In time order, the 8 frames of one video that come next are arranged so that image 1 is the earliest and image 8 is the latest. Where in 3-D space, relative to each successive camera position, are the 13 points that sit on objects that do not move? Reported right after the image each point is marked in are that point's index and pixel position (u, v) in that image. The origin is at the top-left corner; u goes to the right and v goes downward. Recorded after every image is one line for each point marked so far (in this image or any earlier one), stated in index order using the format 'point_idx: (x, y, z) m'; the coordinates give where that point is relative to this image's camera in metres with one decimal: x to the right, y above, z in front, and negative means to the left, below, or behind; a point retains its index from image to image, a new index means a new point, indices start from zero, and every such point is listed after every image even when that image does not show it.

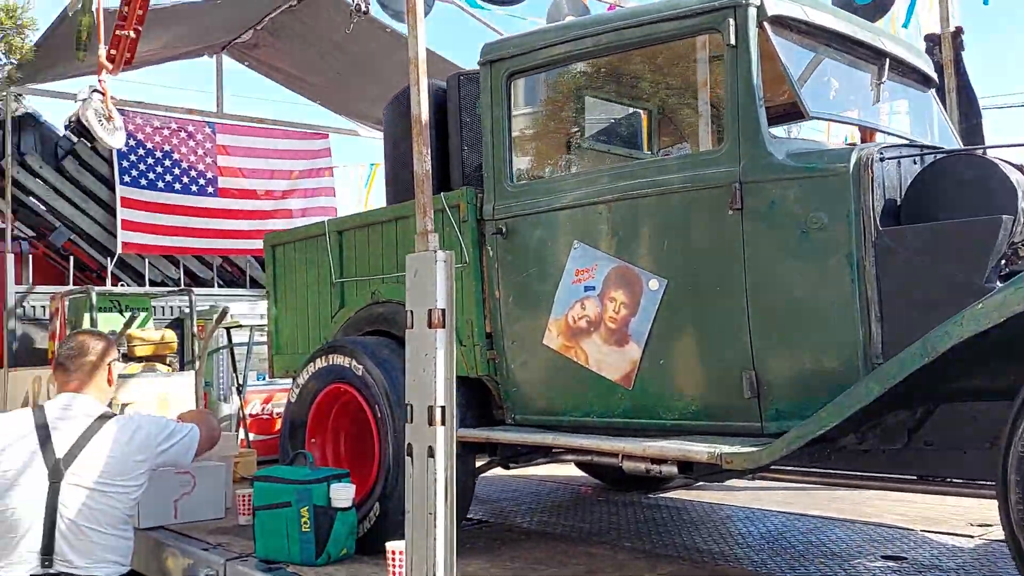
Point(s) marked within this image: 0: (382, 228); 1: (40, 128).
0: (-0.4, +0.2, +3.0) m
1: (-2.9, +1.0, +5.7) m
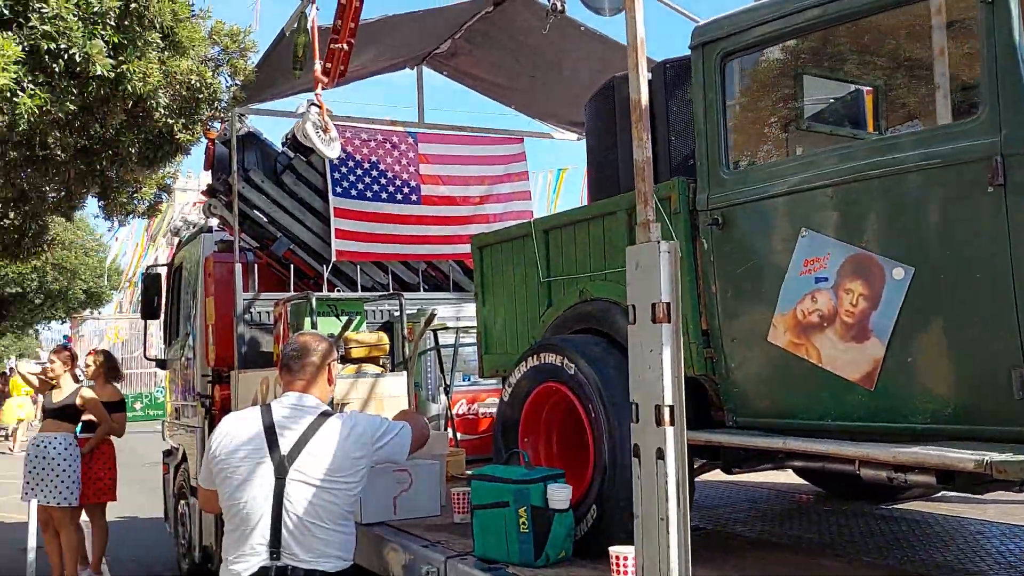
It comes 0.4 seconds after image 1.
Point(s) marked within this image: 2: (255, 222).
0: (+0.2, +0.2, +2.9) m
1: (-1.7, +0.9, +6.1) m
2: (-1.7, +0.4, +6.0) m
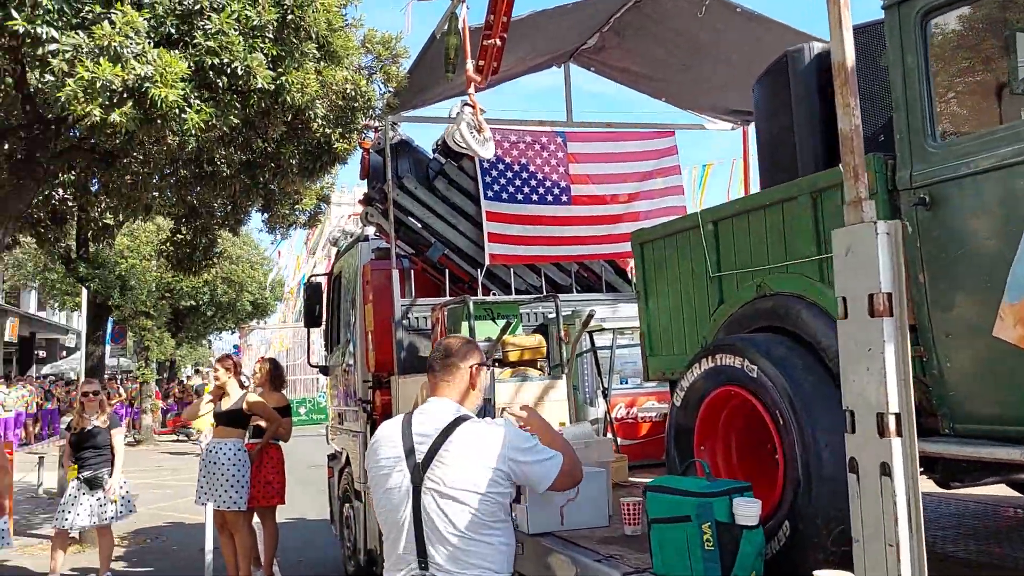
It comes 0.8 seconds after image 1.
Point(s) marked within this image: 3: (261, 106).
0: (+0.7, +0.2, +2.7) m
1: (-0.7, +0.9, +6.2) m
2: (-0.7, +0.4, +6.1) m
3: (-1.4, +1.1, +5.3) m
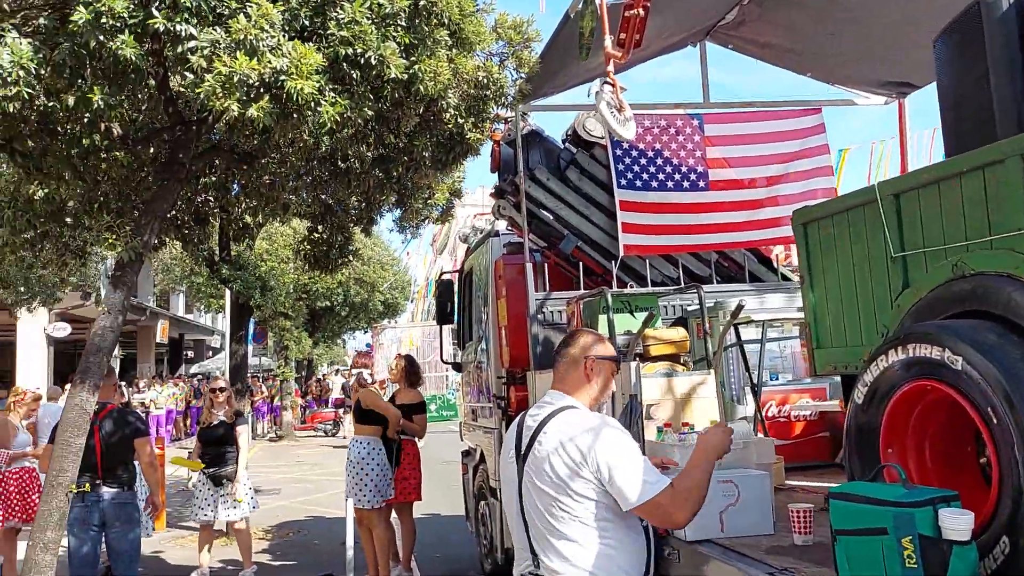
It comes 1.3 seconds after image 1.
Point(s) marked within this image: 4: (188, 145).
0: (+1.1, +0.3, +2.3) m
1: (+0.2, +0.9, +6.0) m
2: (+0.2, +0.4, +5.9) m
3: (-0.7, +1.1, +5.2) m
4: (-1.8, +0.8, +5.2) m
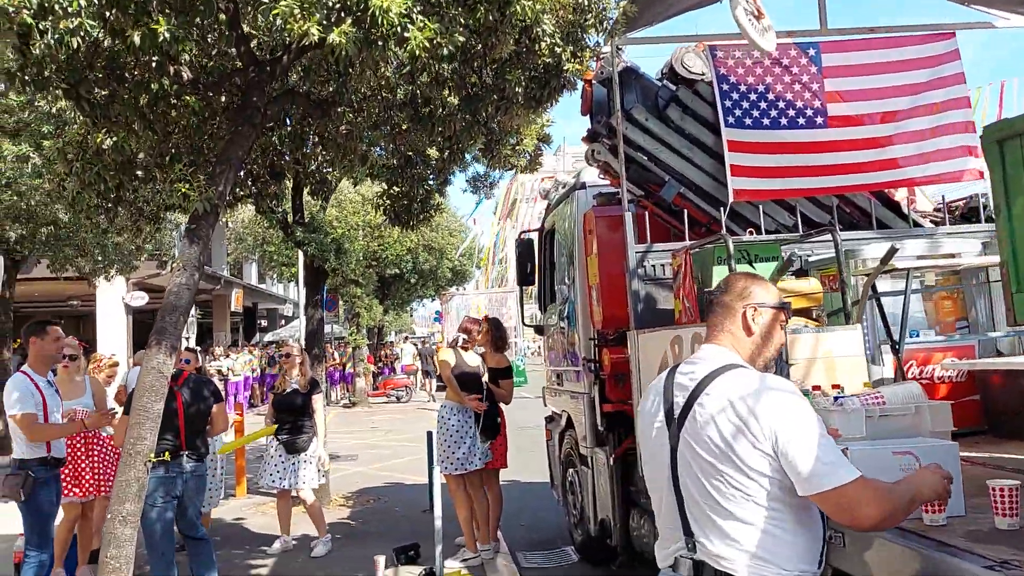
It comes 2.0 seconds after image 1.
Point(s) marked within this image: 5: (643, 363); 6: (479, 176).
0: (+1.4, +0.4, +1.8) m
1: (+0.8, +1.2, +5.5) m
2: (+0.8, +0.7, +5.4) m
3: (-0.2, +1.3, +4.8) m
4: (-1.3, +1.0, +4.8) m
5: (+0.7, -0.4, +4.8) m
6: (-0.4, +1.4, +11.9) m
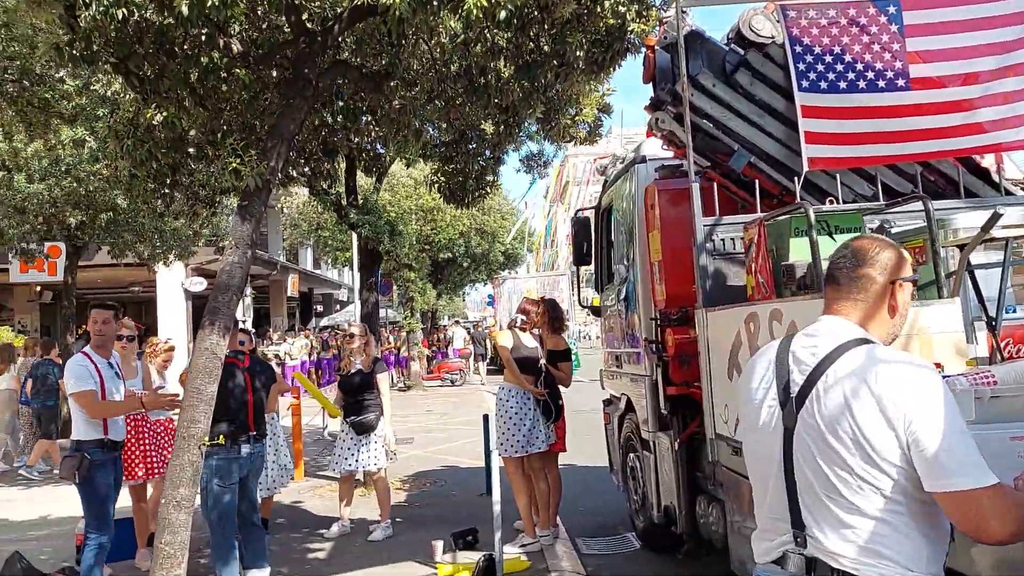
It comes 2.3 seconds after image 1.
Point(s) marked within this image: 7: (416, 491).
0: (+1.6, +0.5, +1.5) m
1: (+1.1, +1.4, +5.2) m
2: (+1.1, +0.9, +5.1) m
3: (+0.1, +1.4, +4.5) m
4: (-1.0, +1.2, +4.7) m
5: (+1.0, -0.3, +4.5) m
6: (+0.3, +1.7, +11.7) m
7: (-1.0, -2.2, +9.9) m
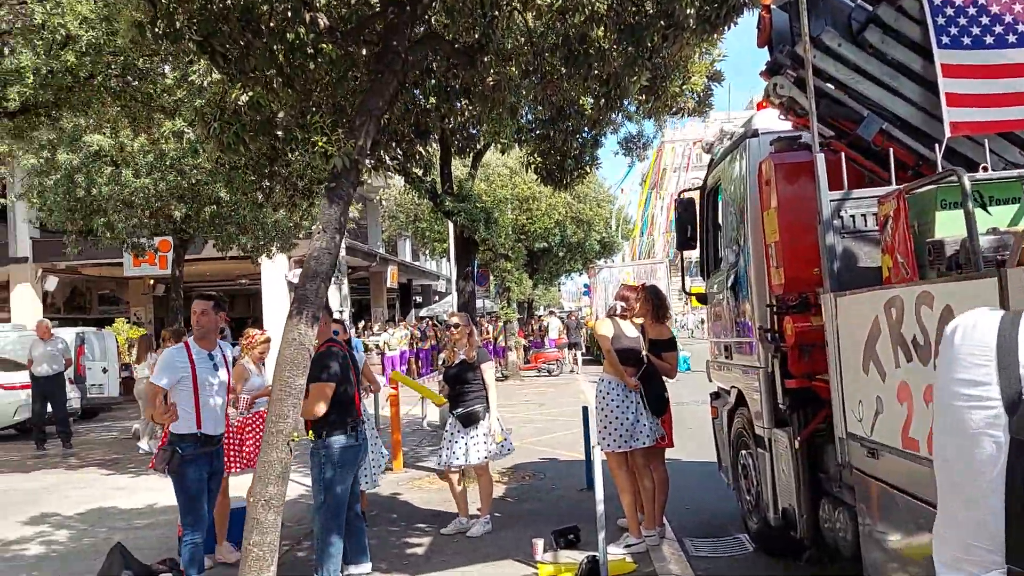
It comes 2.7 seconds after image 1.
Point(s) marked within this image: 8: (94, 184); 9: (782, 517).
0: (+1.7, +0.6, +1.0) m
1: (+1.6, +1.5, +4.7) m
2: (+1.6, +0.9, +4.6) m
3: (+0.6, +1.5, +4.1) m
4: (-0.5, +1.2, +4.4) m
5: (+1.5, -0.2, +4.1) m
6: (+1.5, +1.8, +11.2) m
7: (0.0, -2.1, +9.6) m
8: (-6.1, +1.5, +13.5) m
9: (+1.8, -1.5, +6.0) m
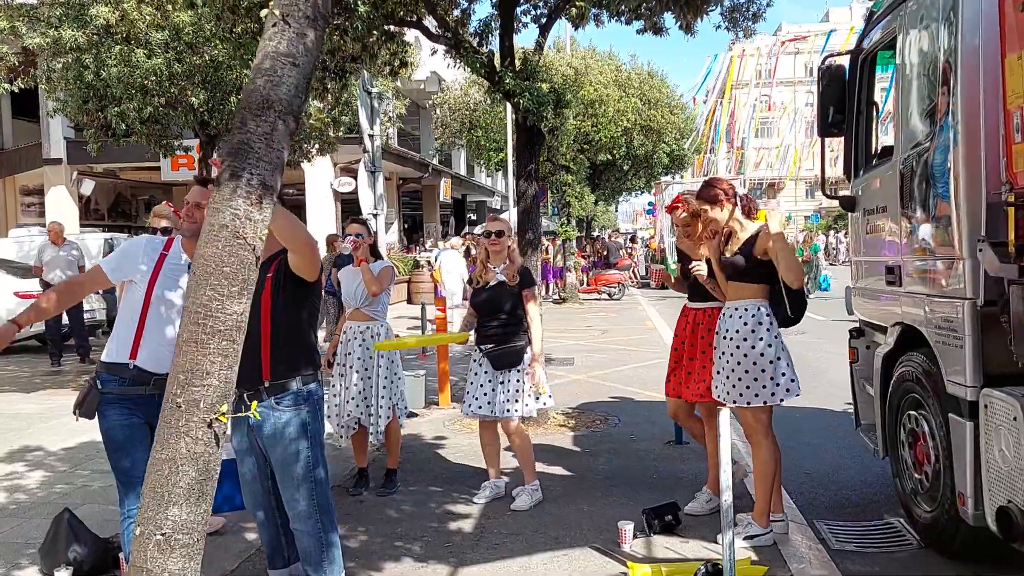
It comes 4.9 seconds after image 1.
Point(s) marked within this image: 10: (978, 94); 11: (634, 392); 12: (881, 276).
0: (+1.8, +0.6, -1.1) m
1: (+2.0, +1.8, +2.5) m
2: (+2.0, +1.3, +2.5) m
3: (+0.9, +1.8, +2.0) m
4: (-0.2, +1.6, +2.4) m
5: (+1.8, +0.1, +2.1) m
6: (+2.2, +2.8, +9.0) m
7: (+0.6, -1.2, +7.9) m
8: (-5.2, +2.8, +11.8) m
9: (+2.1, -1.0, +4.1) m
10: (+2.1, +0.9, +4.2) m
11: (+1.3, -1.1, +9.9) m
12: (+2.3, +0.1, +5.7) m
